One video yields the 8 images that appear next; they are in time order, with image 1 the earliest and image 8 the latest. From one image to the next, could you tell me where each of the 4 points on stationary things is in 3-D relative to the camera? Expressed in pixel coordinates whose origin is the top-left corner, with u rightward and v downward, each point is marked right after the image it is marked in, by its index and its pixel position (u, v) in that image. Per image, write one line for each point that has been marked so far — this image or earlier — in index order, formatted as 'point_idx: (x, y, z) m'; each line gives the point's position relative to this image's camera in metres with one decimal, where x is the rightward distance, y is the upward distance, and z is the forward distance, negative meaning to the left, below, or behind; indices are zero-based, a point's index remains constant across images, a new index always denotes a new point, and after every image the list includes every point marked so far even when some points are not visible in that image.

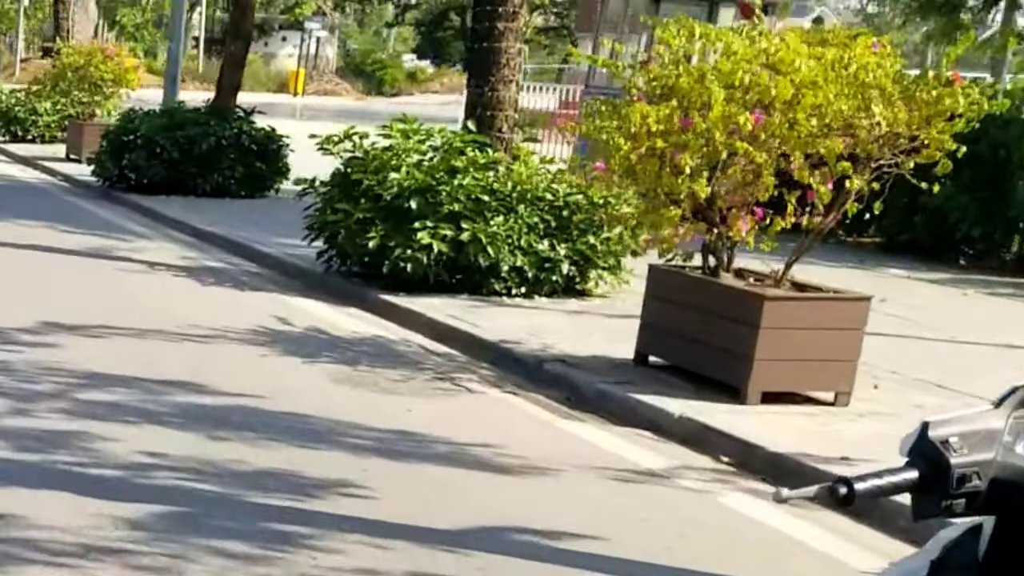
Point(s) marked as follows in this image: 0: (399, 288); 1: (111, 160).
0: (-0.5, 0.0, +11.2) m
1: (-2.6, +0.8, +18.0) m
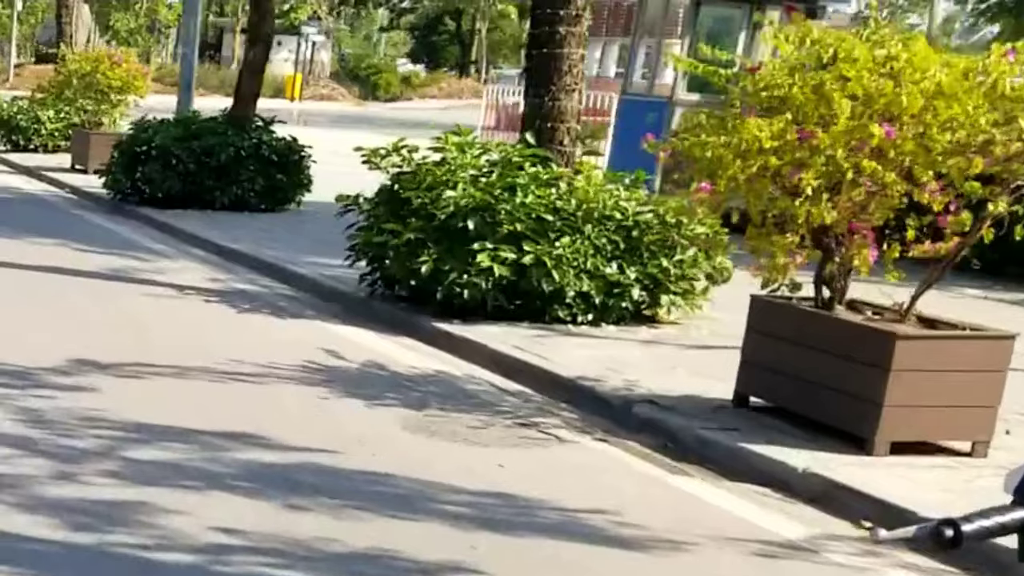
0: (-0.2, -0.1, +10.3) m
1: (-2.4, +0.7, +17.1) m
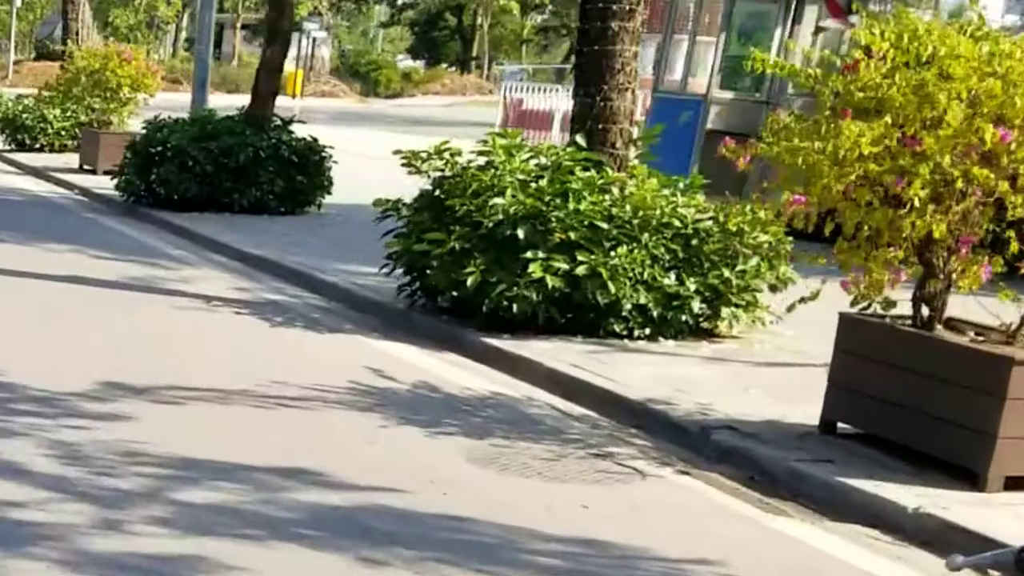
0: (0.0, -0.1, +9.7) m
1: (-2.2, +0.7, +16.5) m
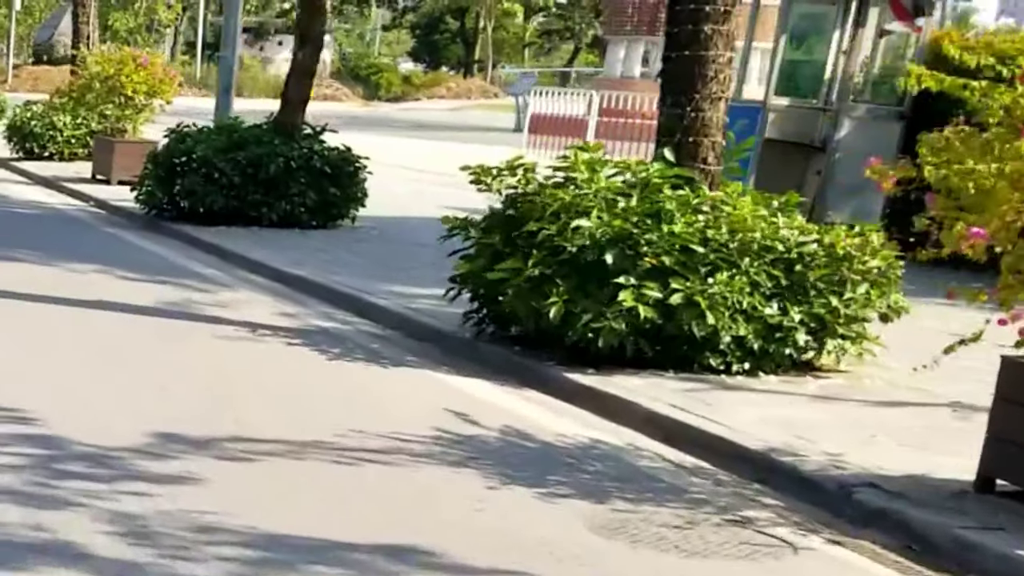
0: (+0.2, -0.2, +8.8) m
1: (-2.0, +0.6, +15.6) m
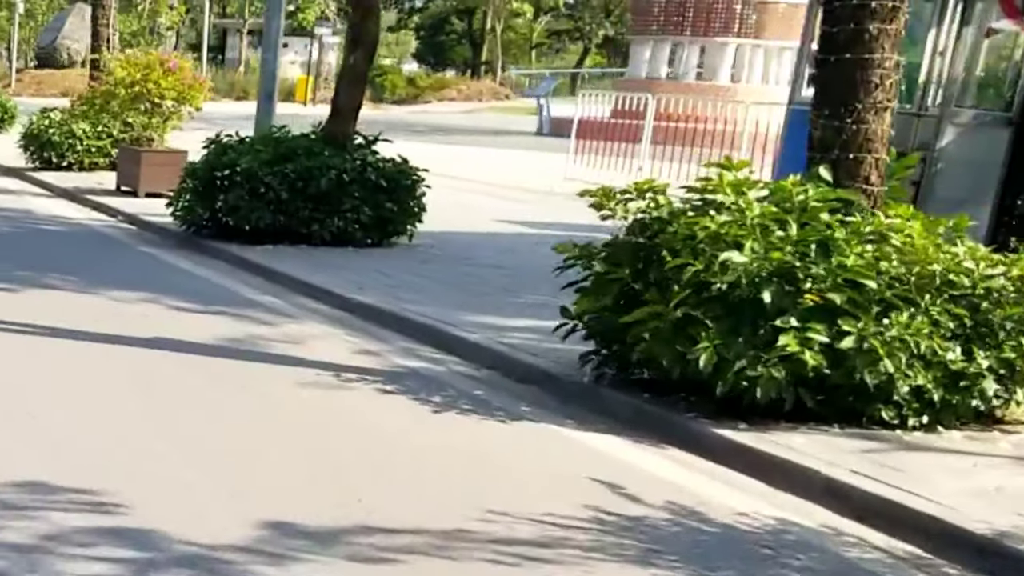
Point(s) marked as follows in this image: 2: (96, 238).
0: (+0.6, -0.3, +7.6) m
1: (-1.6, +0.4, +14.4) m
2: (-2.3, +0.3, +15.3) m
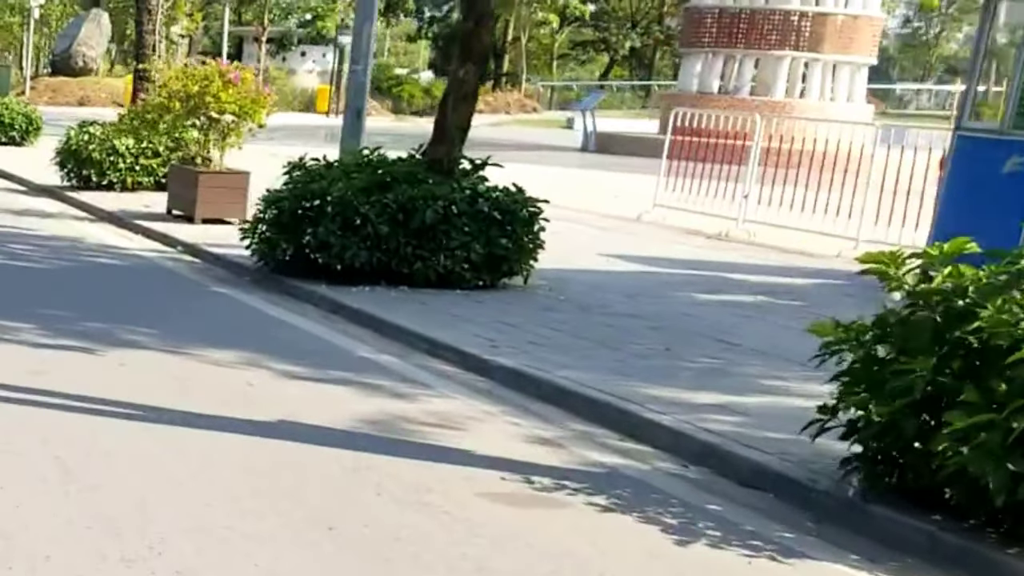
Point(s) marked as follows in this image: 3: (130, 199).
0: (+1.2, -0.6, +5.8) m
1: (-1.0, +0.2, +12.6) m
2: (-1.7, +0.1, +13.5) m
3: (-2.7, +0.6, +19.7) m
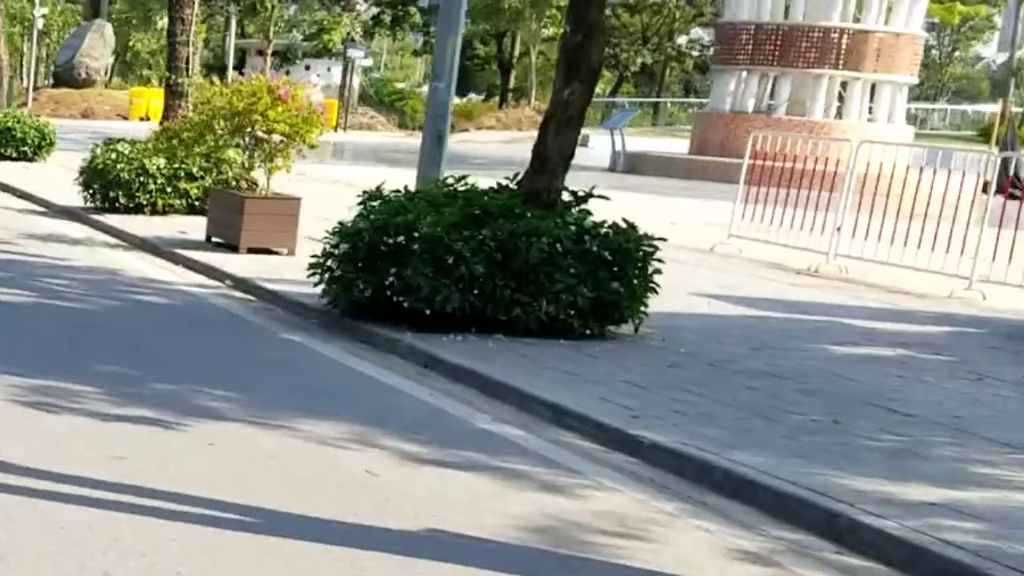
0: (+1.6, -0.7, +4.3) m
1: (-0.6, +0.1, +11.1) m
2: (-1.3, -0.1, +12.0) m
3: (-2.3, +0.4, +18.2) m
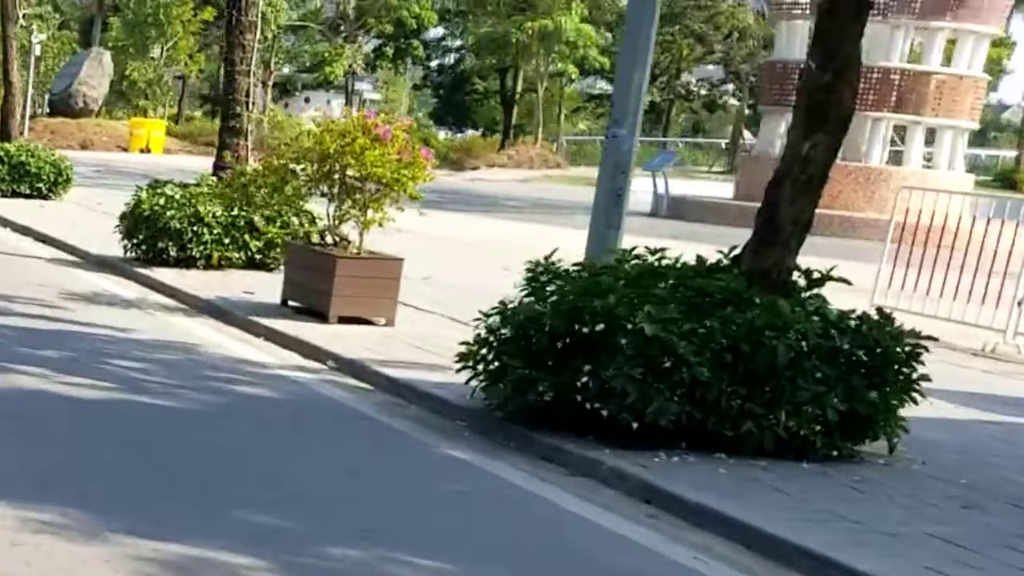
0: (+2.3, -1.0, +1.8) m
1: (+0.1, -0.3, +8.6) m
2: (-0.6, -0.4, +9.5) m
3: (-1.6, 0.0, +15.8) m
